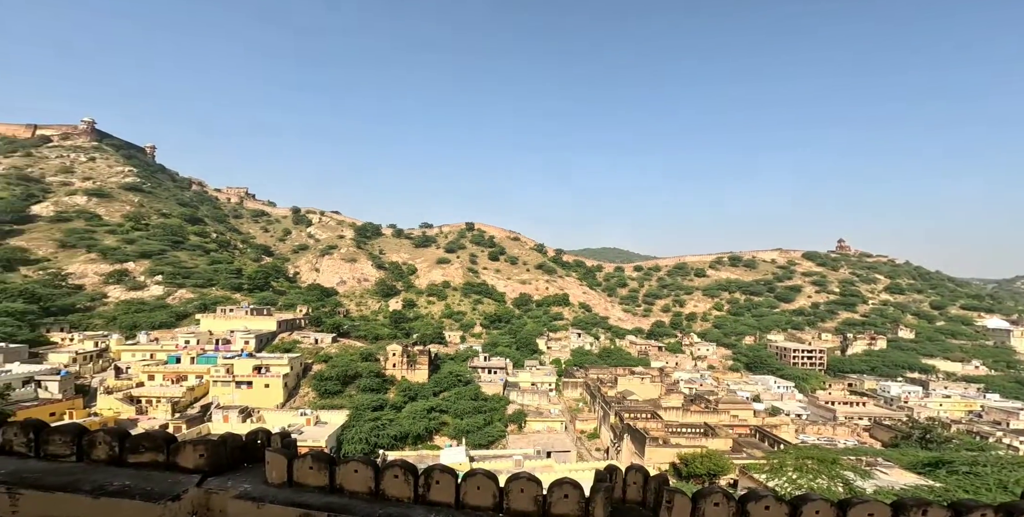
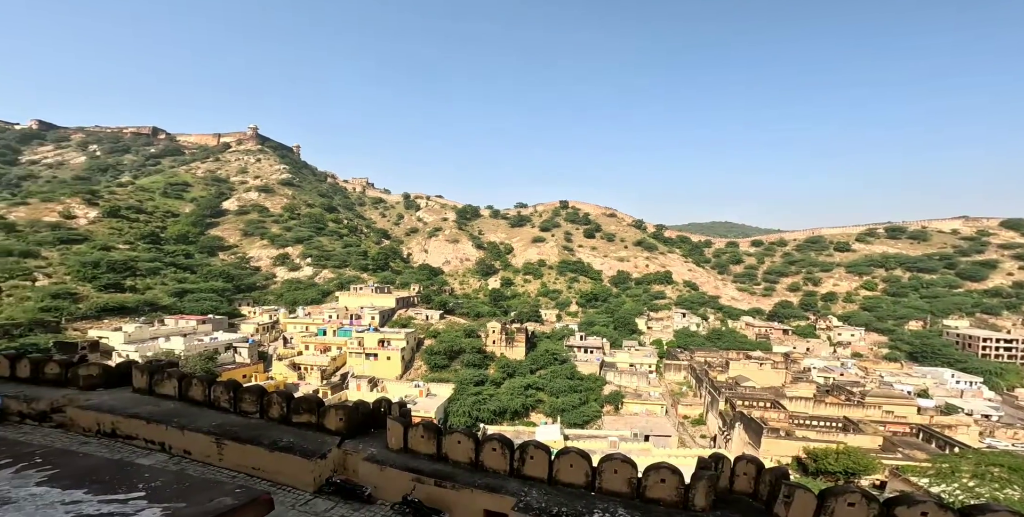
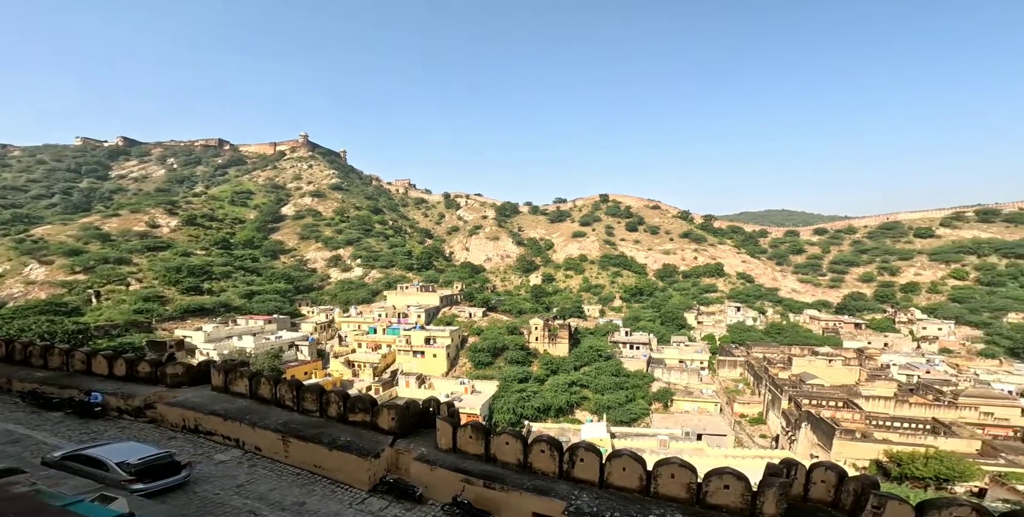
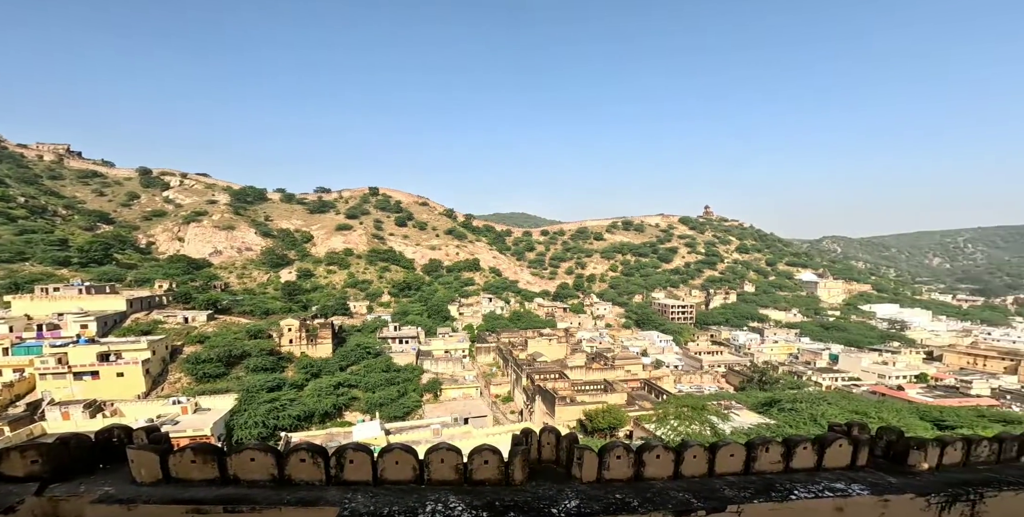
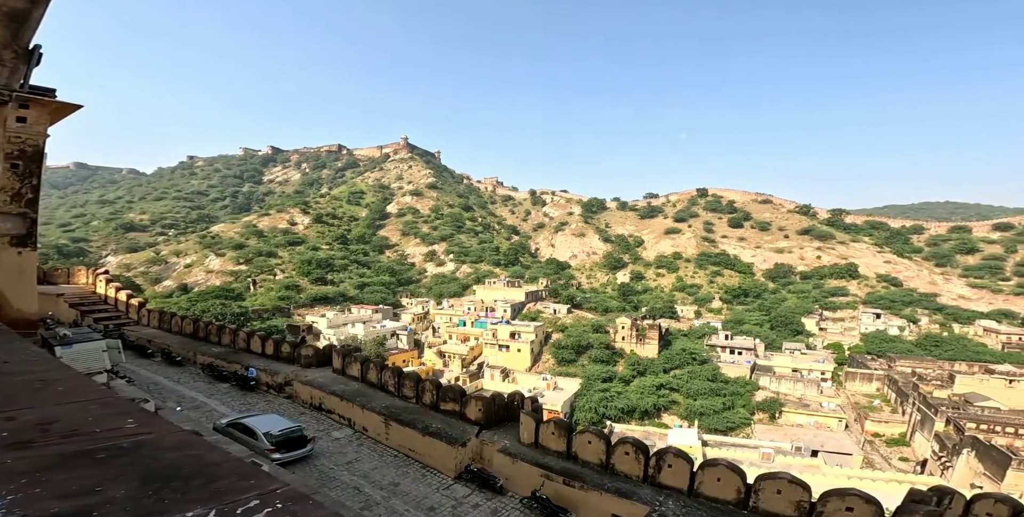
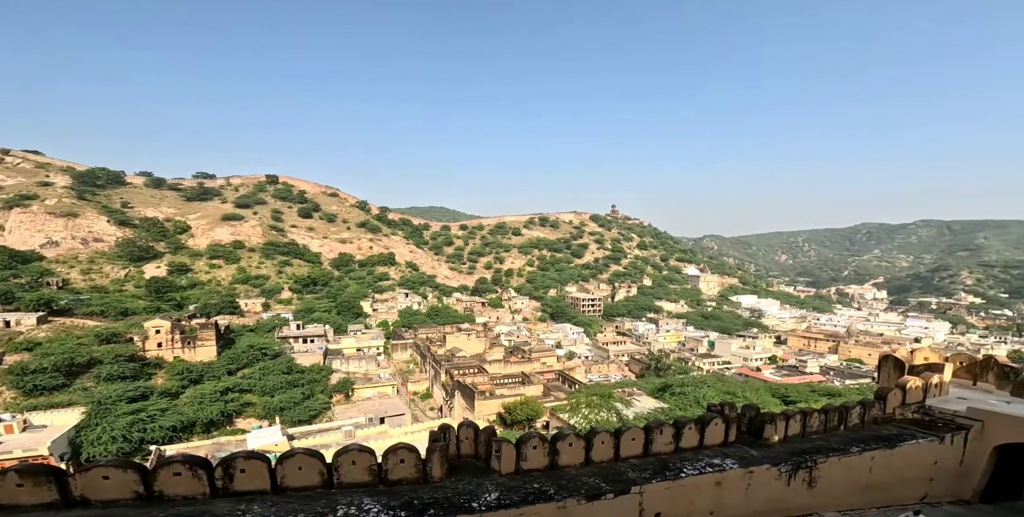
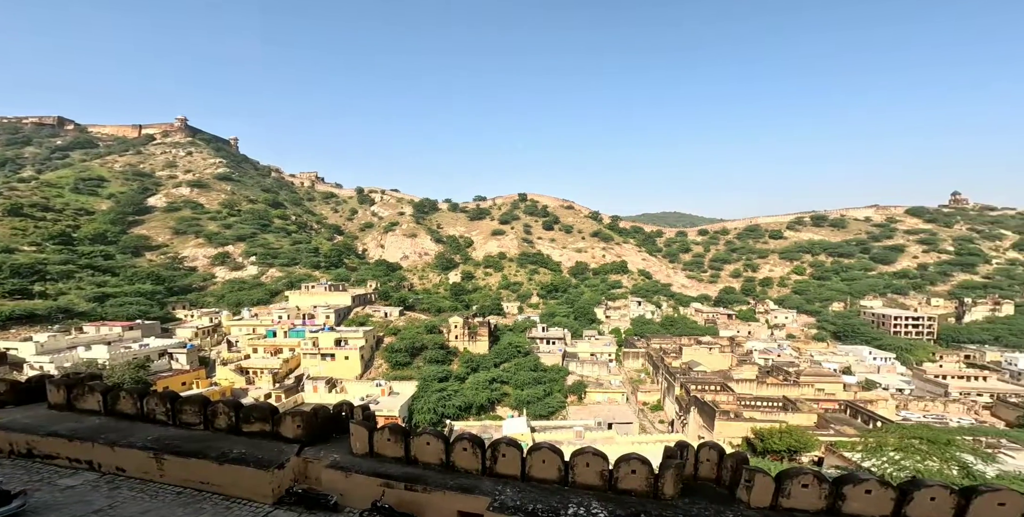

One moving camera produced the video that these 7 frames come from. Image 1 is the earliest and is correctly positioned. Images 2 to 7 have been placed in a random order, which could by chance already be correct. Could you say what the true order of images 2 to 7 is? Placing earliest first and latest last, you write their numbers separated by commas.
2, 5, 3, 7, 4, 6
